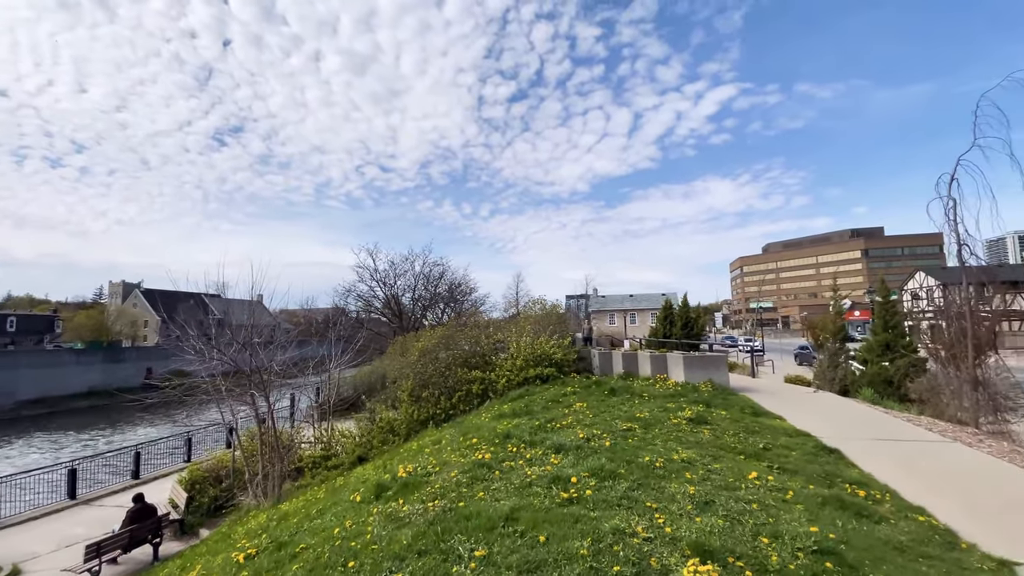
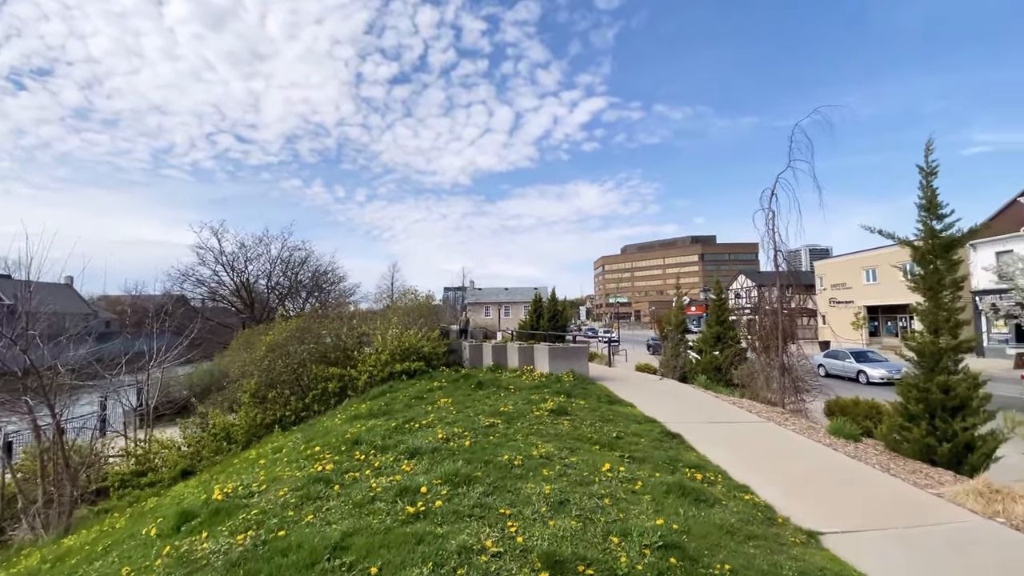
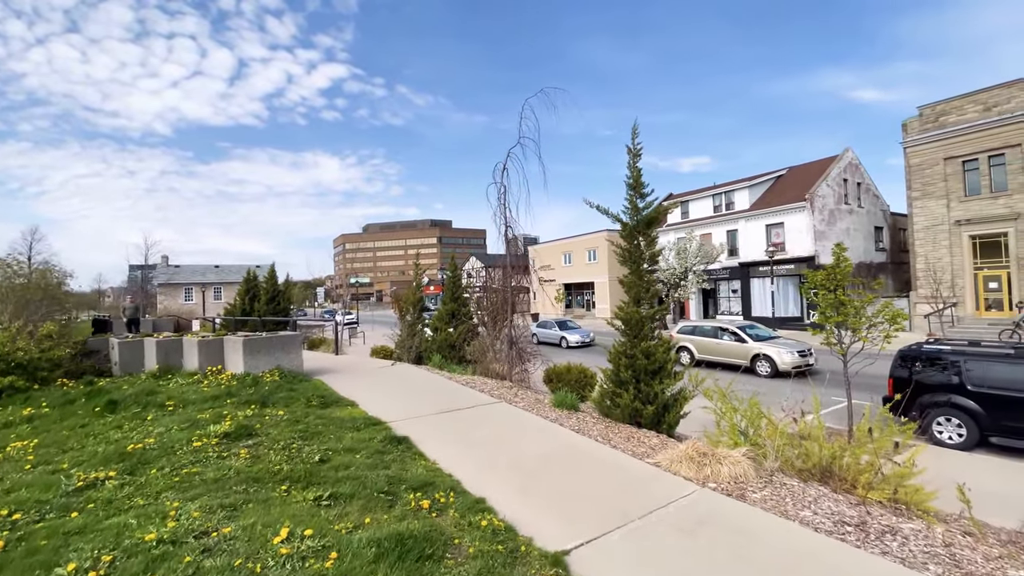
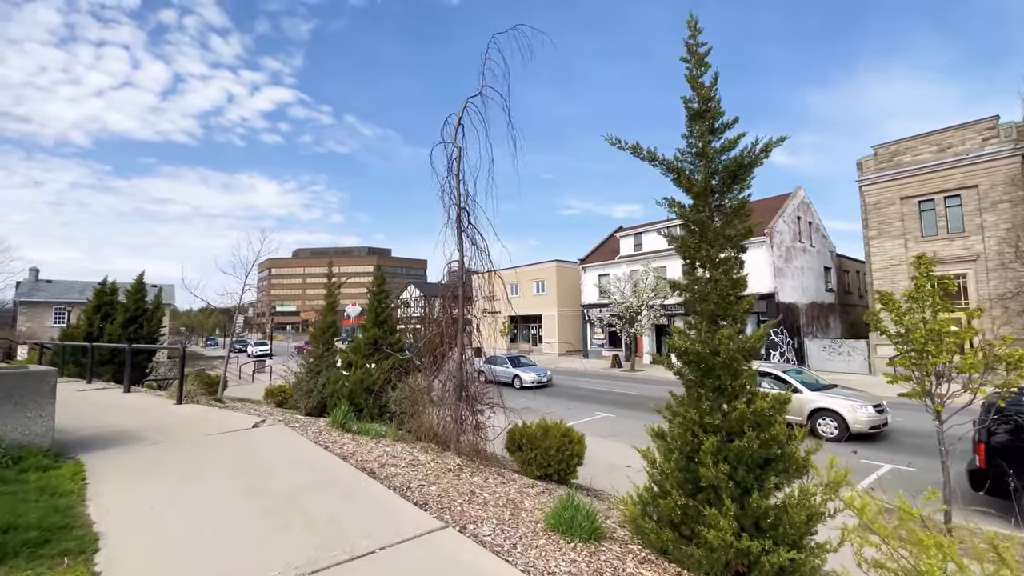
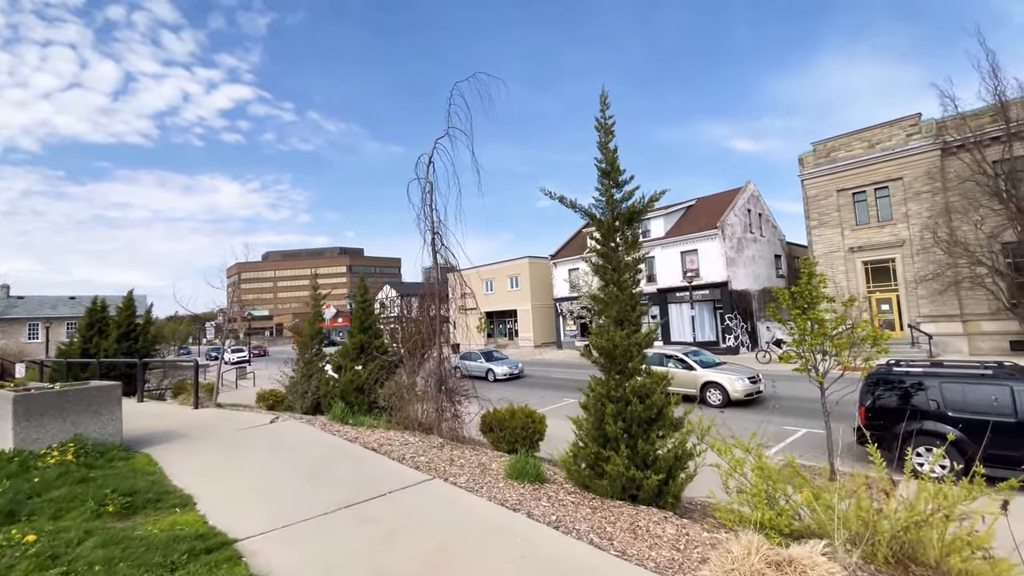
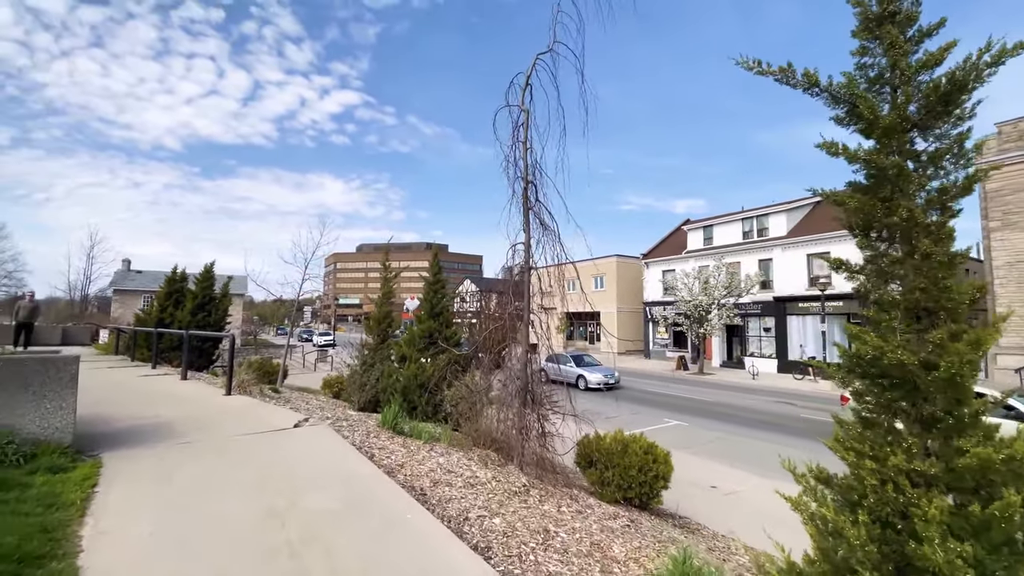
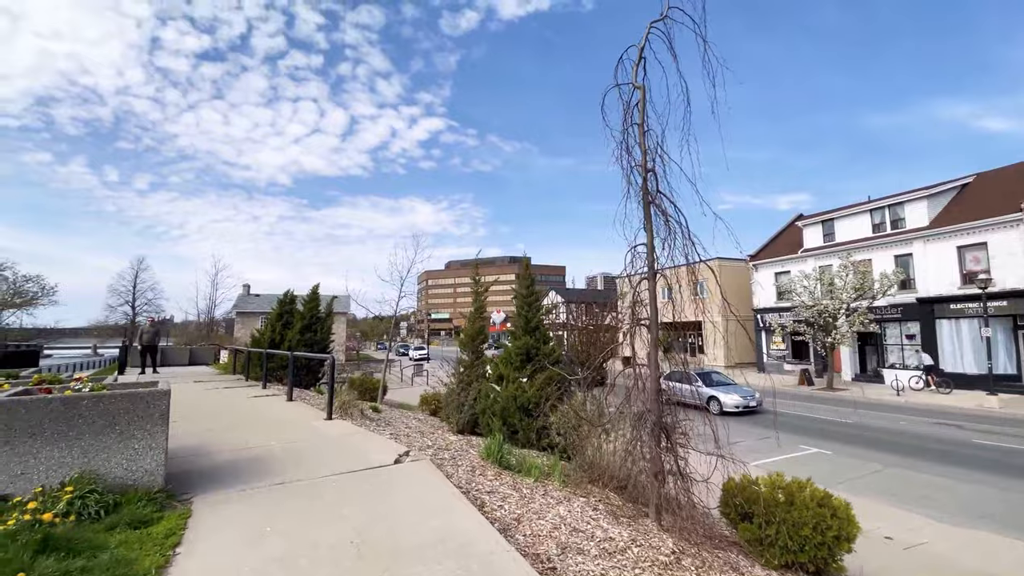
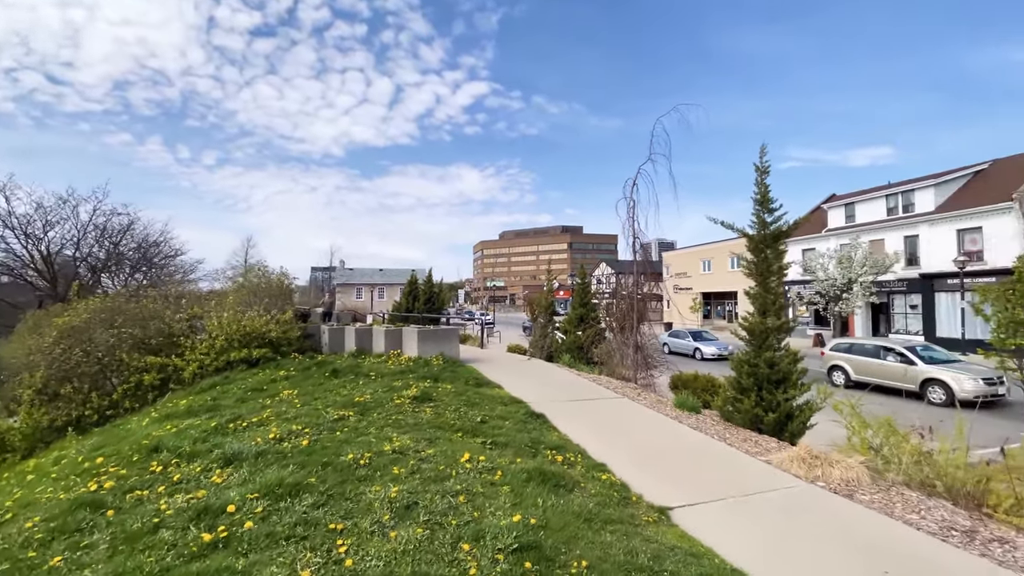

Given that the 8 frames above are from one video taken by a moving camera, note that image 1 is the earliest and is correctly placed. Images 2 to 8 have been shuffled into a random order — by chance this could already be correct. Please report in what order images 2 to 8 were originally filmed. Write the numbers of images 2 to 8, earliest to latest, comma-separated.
2, 8, 3, 5, 4, 6, 7
